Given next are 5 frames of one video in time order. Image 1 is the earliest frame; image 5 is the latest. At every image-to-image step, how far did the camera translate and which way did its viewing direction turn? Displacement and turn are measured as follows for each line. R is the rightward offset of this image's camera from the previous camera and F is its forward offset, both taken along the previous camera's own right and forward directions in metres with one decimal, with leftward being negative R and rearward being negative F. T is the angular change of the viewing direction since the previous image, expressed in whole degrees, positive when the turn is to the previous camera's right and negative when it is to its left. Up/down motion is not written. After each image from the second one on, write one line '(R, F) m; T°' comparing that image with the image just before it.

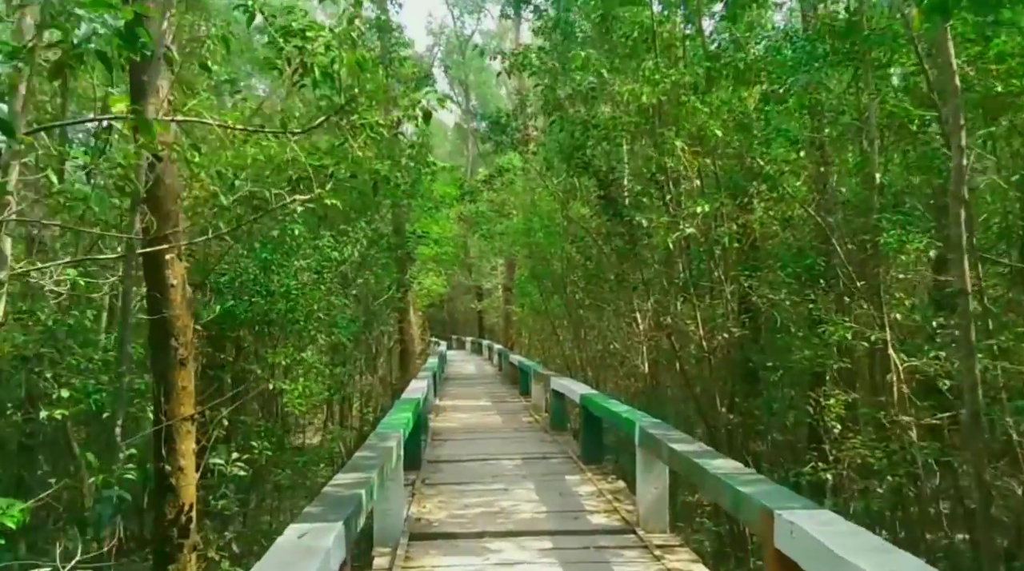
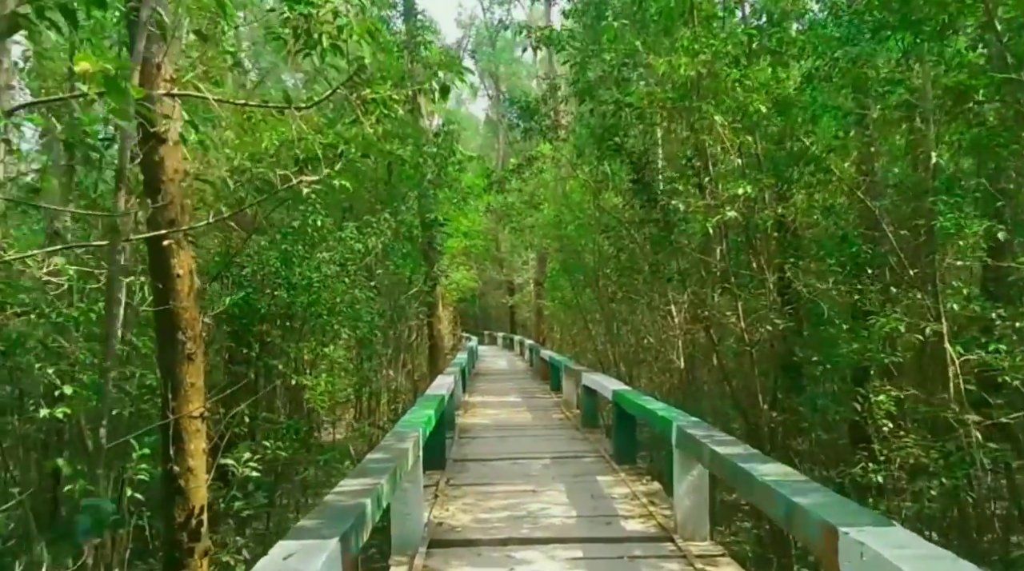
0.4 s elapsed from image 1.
(0.0, +0.4) m; -2°
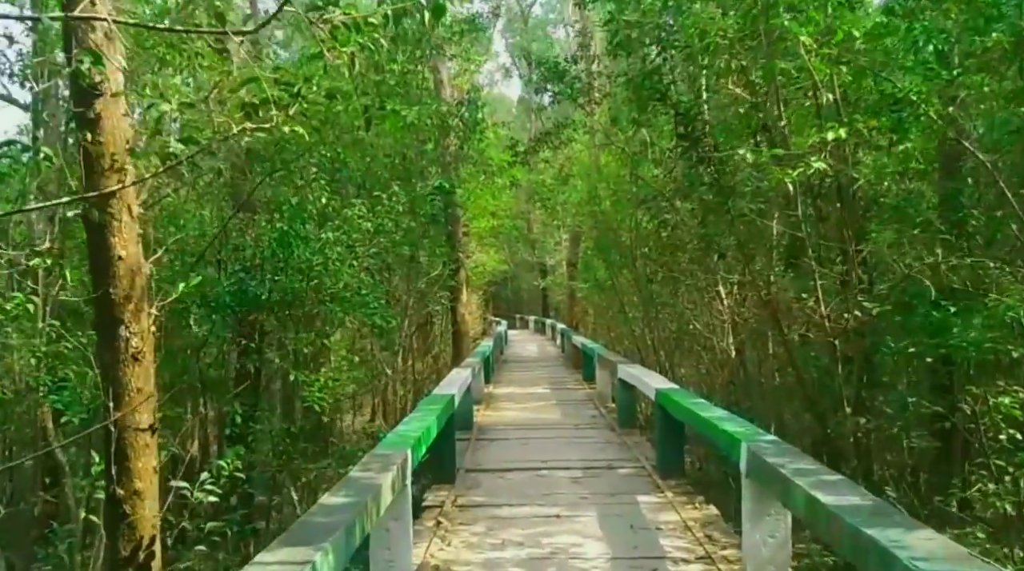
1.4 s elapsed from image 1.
(+0.1, +1.1) m; -2°
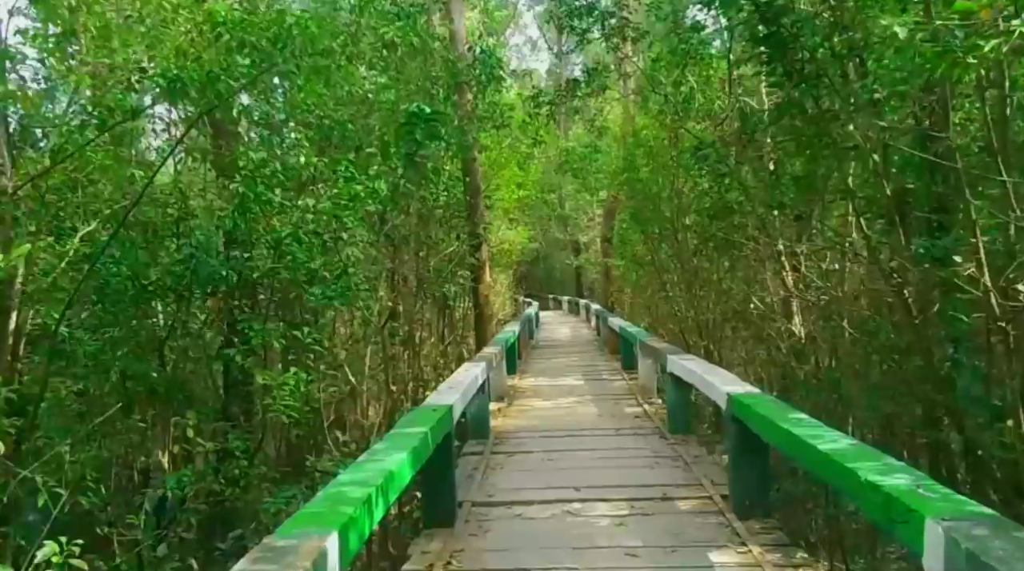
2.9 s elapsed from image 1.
(+0.1, +1.5) m; -2°
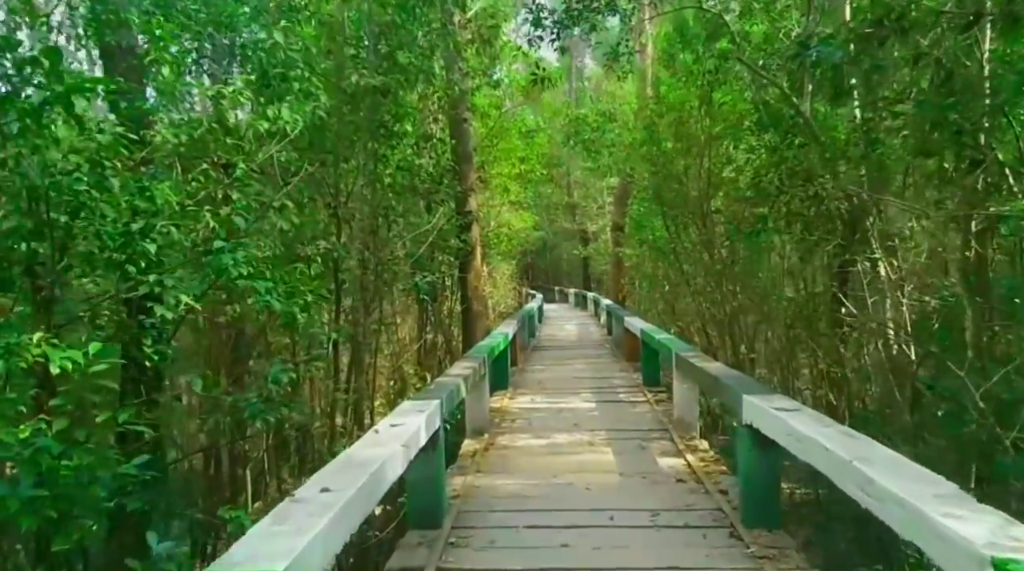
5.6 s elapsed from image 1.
(+0.1, +2.5) m; 0°
